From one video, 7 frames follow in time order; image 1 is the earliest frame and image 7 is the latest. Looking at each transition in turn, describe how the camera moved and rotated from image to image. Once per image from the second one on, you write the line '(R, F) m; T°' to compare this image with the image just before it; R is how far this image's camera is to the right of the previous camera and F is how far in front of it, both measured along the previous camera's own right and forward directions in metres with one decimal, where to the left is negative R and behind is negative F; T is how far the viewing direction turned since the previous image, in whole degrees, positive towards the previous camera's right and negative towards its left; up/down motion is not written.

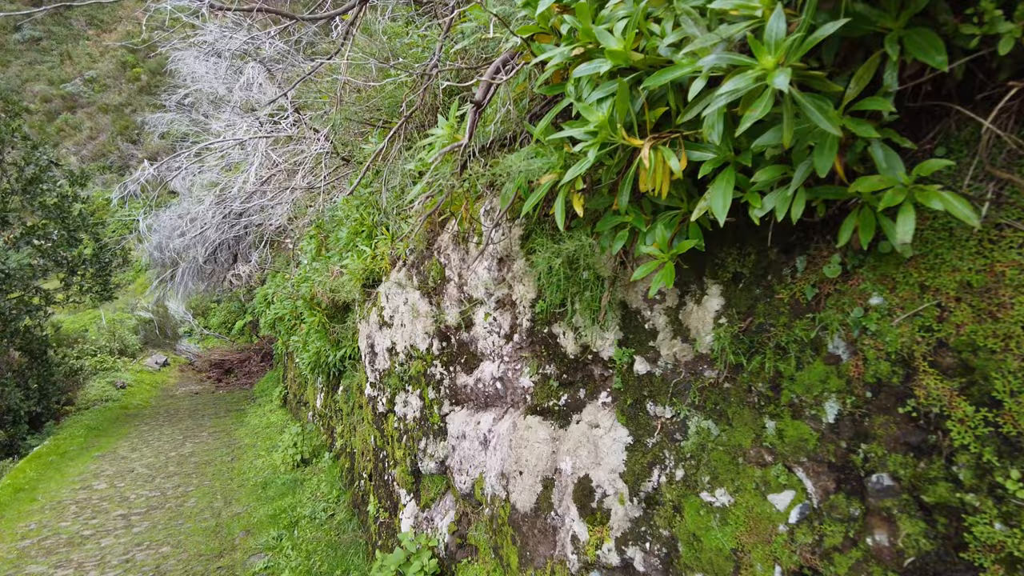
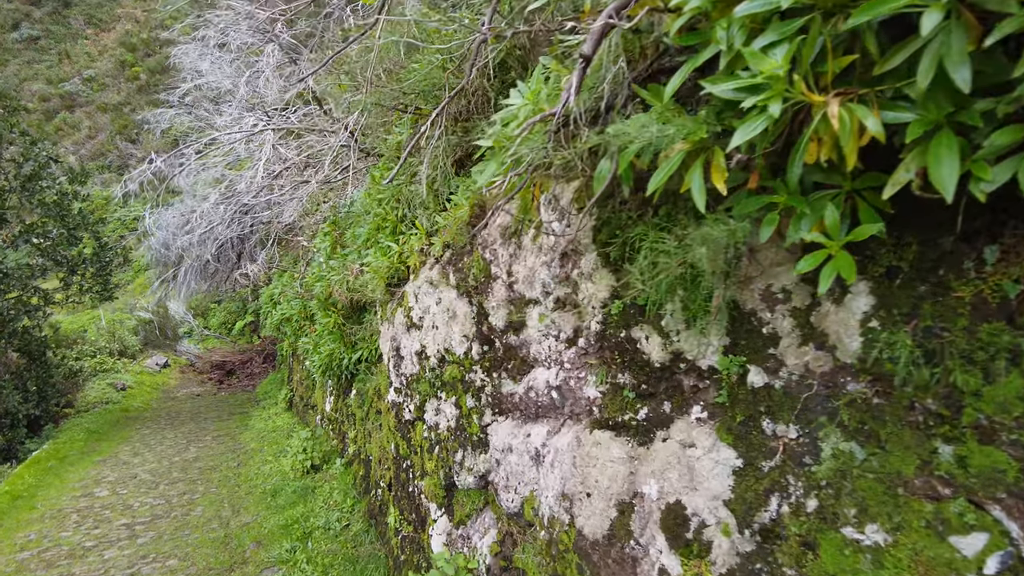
(-0.2, +0.3) m; 0°
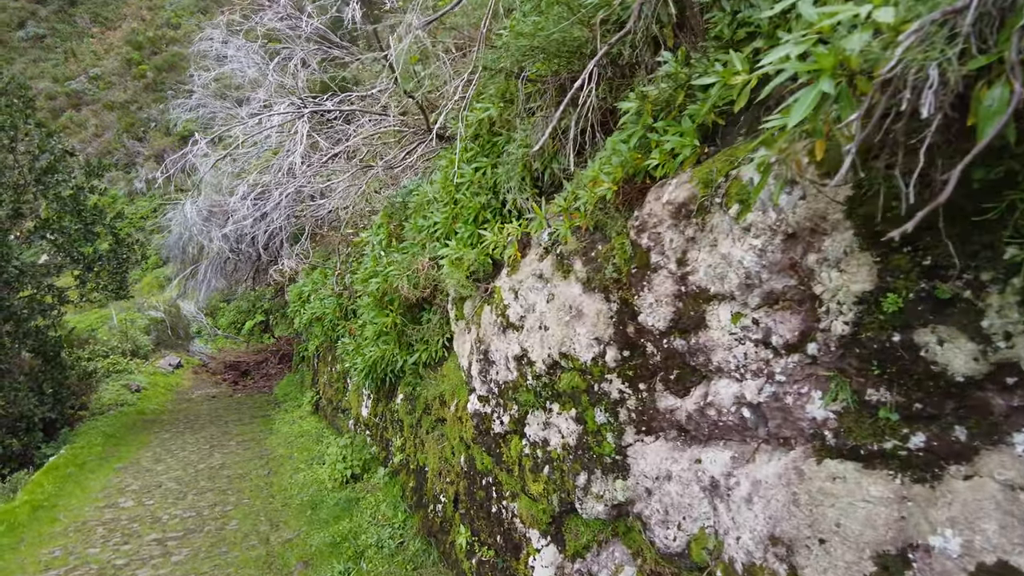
(-0.5, +0.4) m; 0°
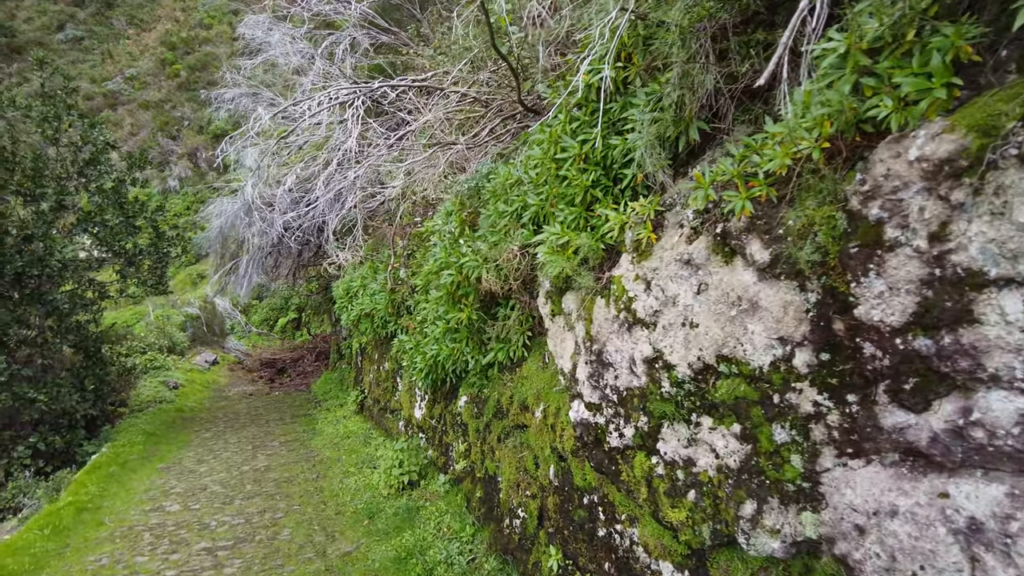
(-0.4, +0.4) m; -2°
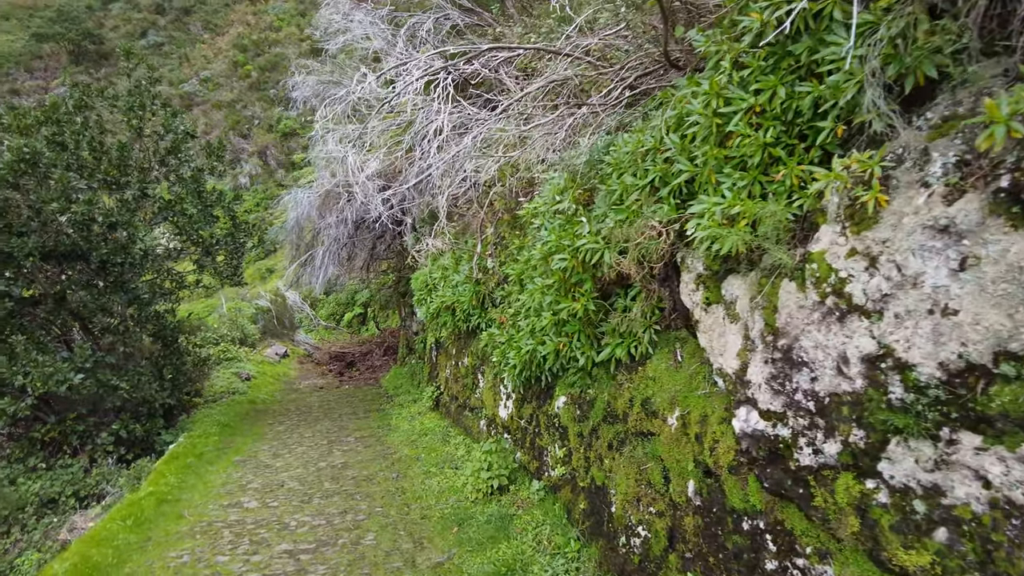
(-0.4, +0.5) m; -5°
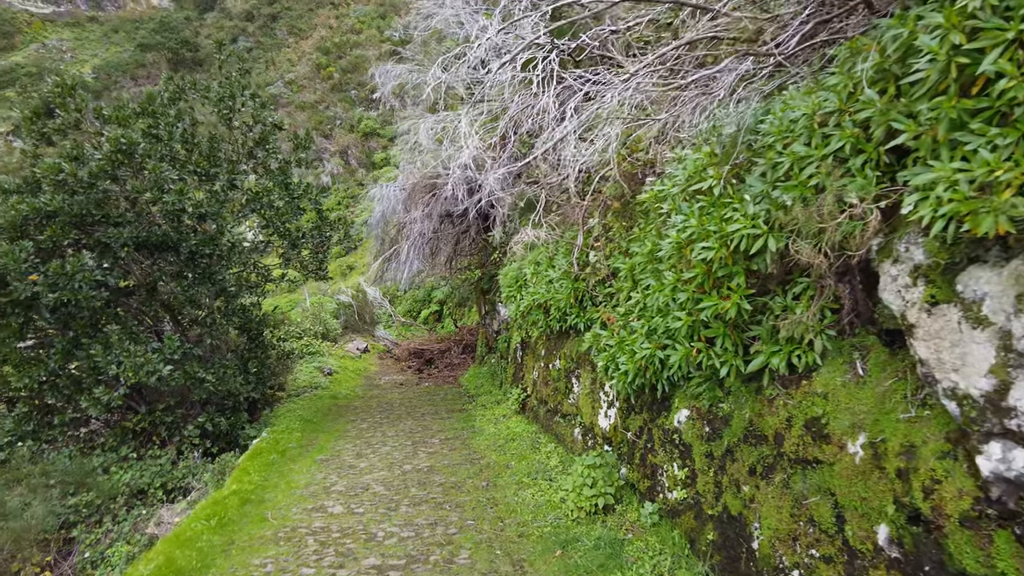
(-0.3, +0.5) m; -6°
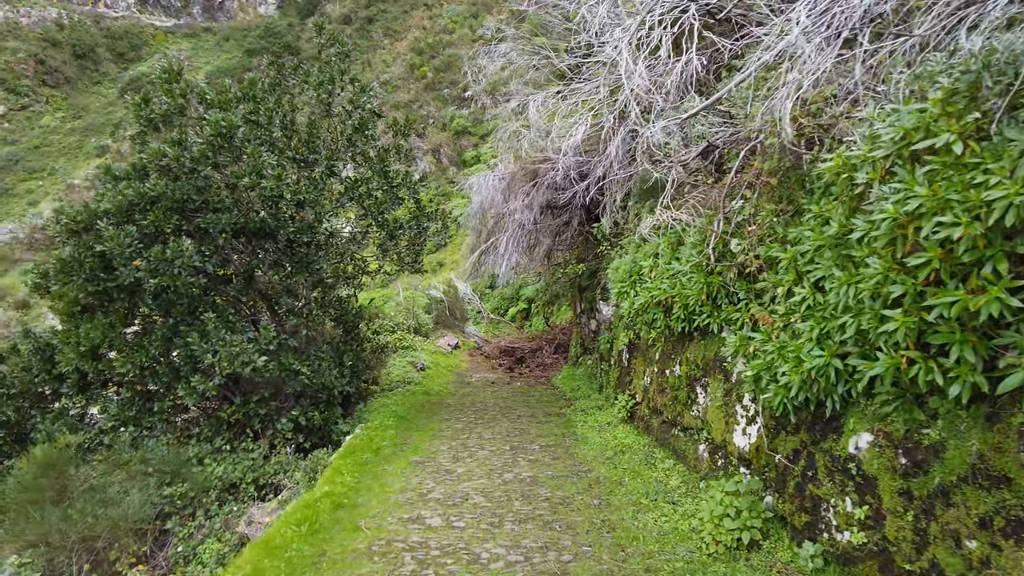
(-0.3, +0.7) m; -7°
